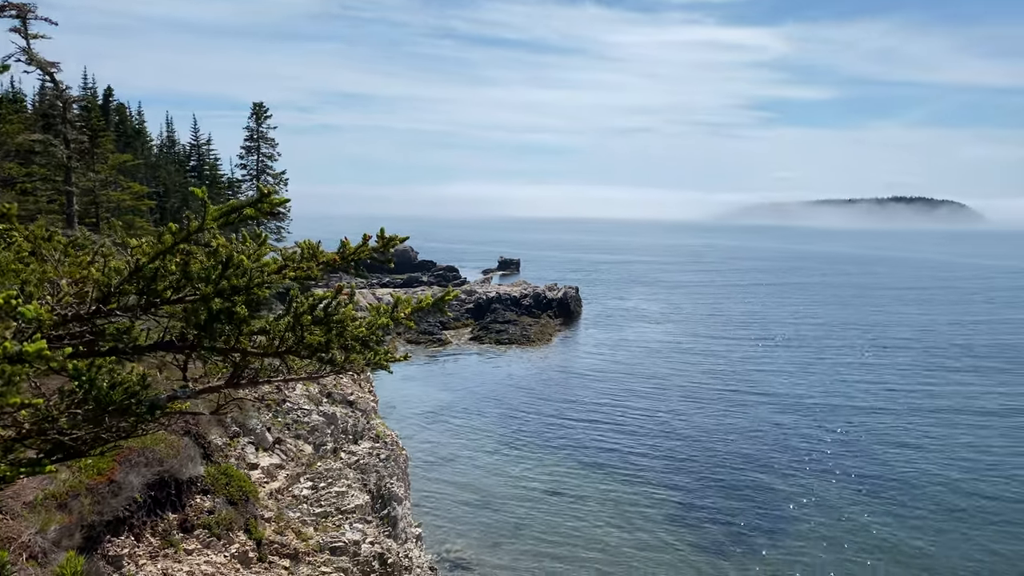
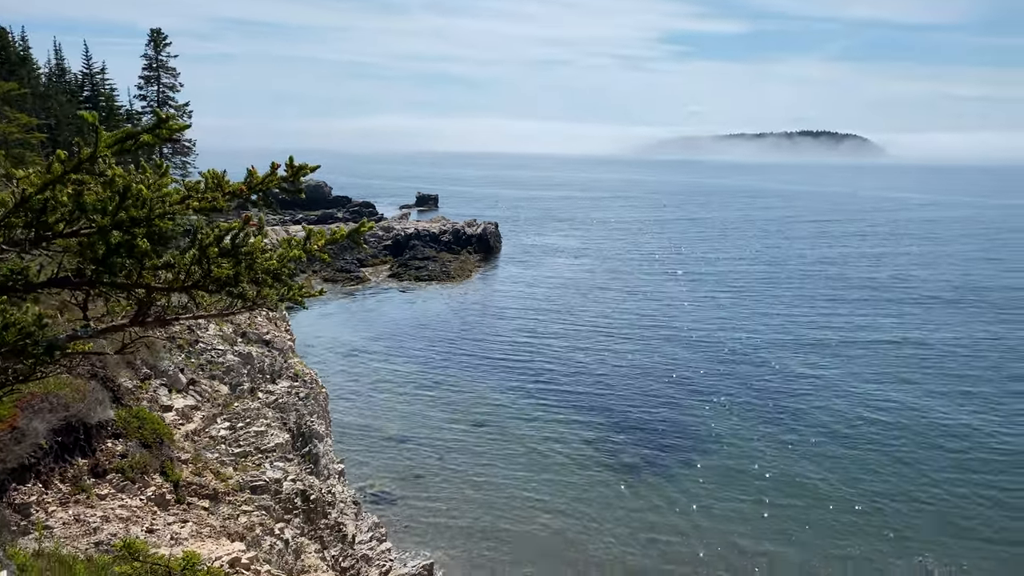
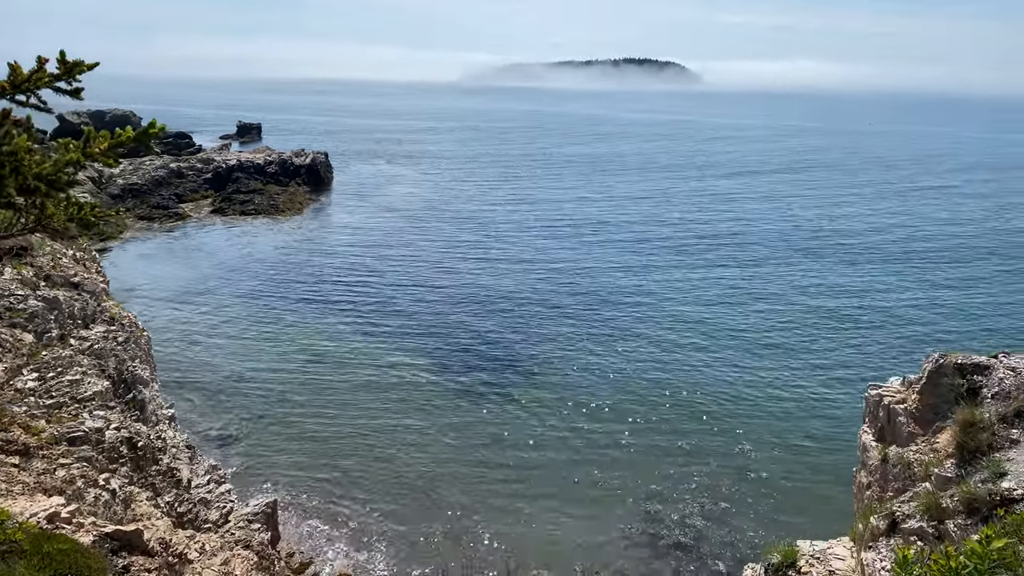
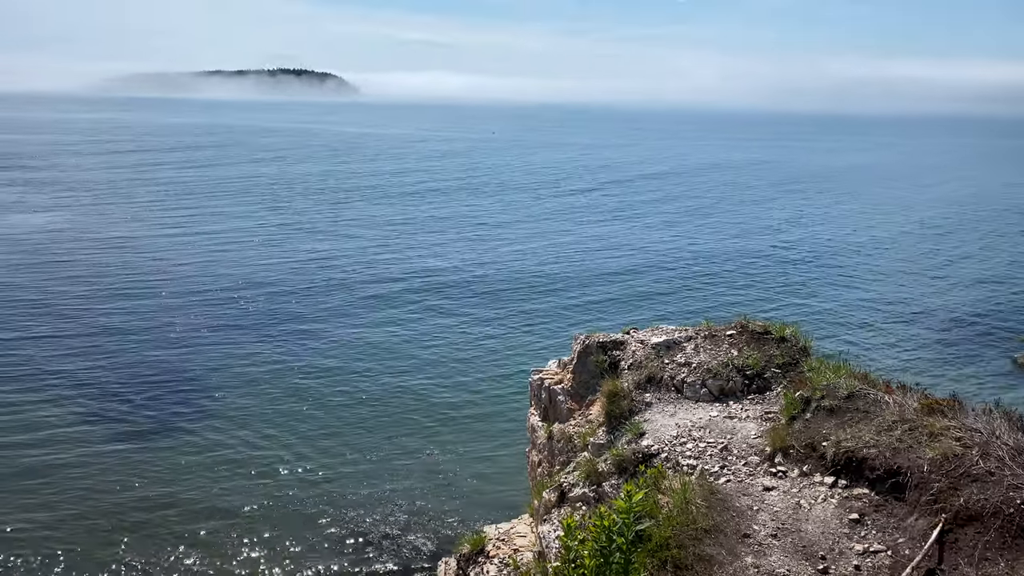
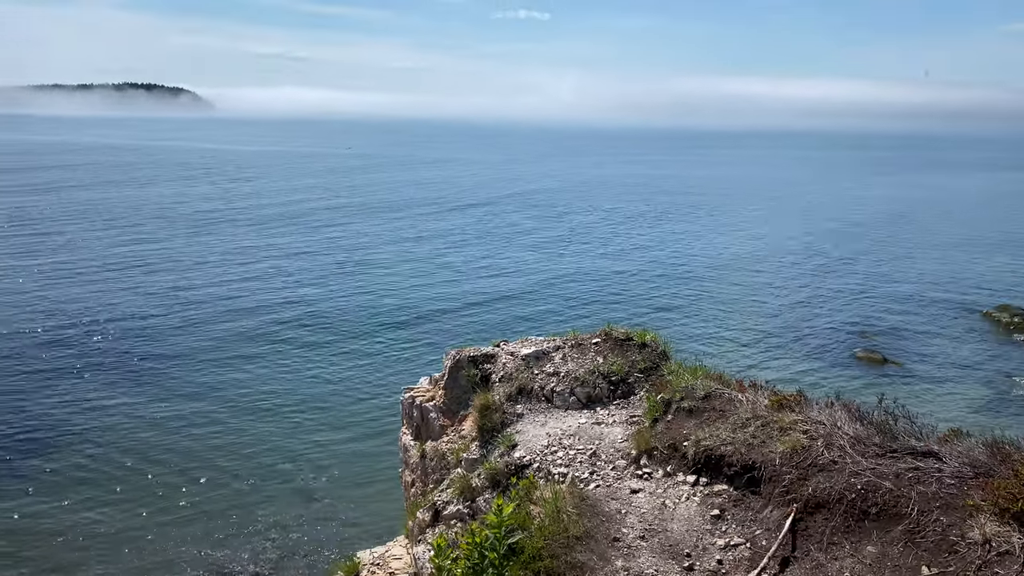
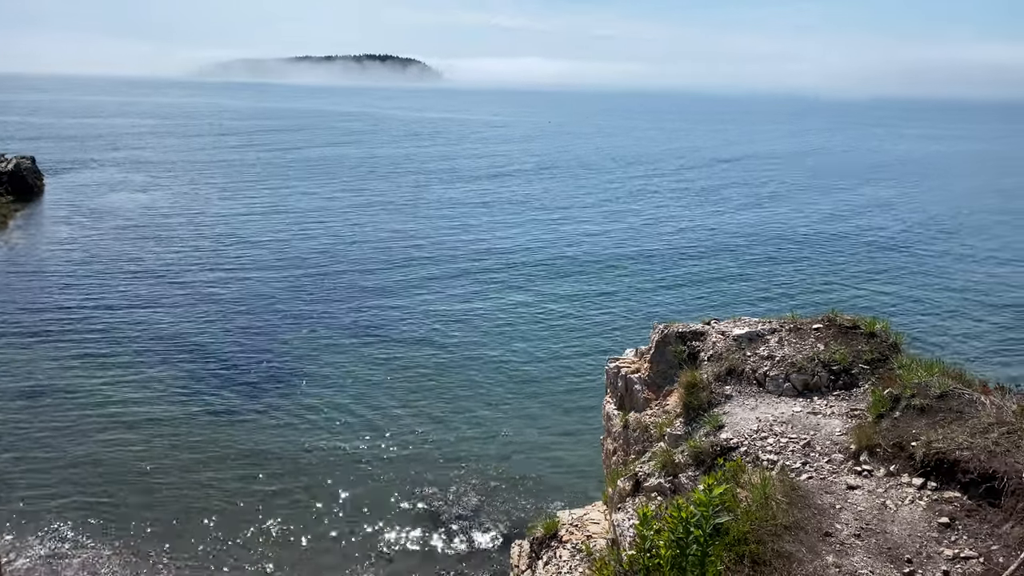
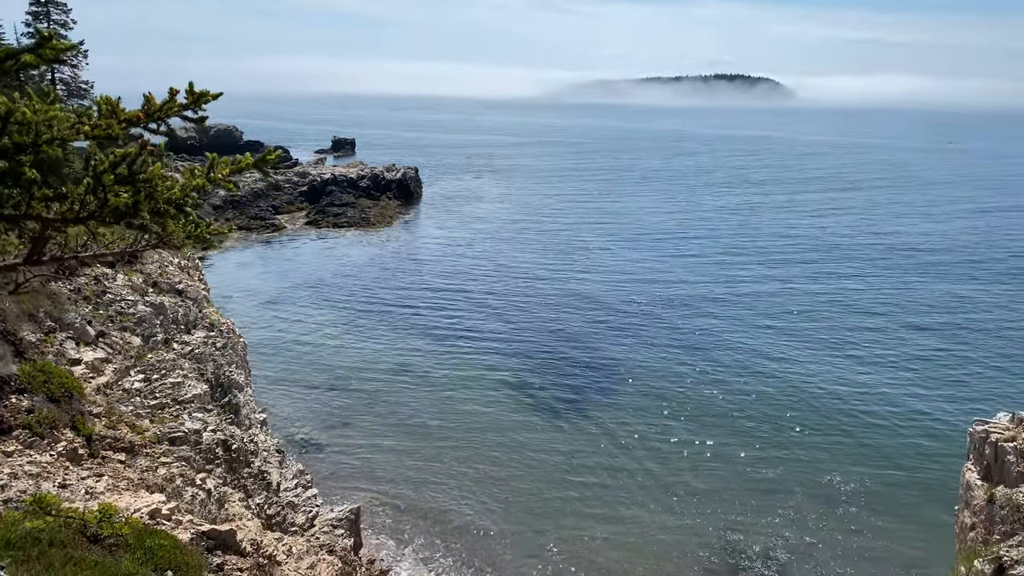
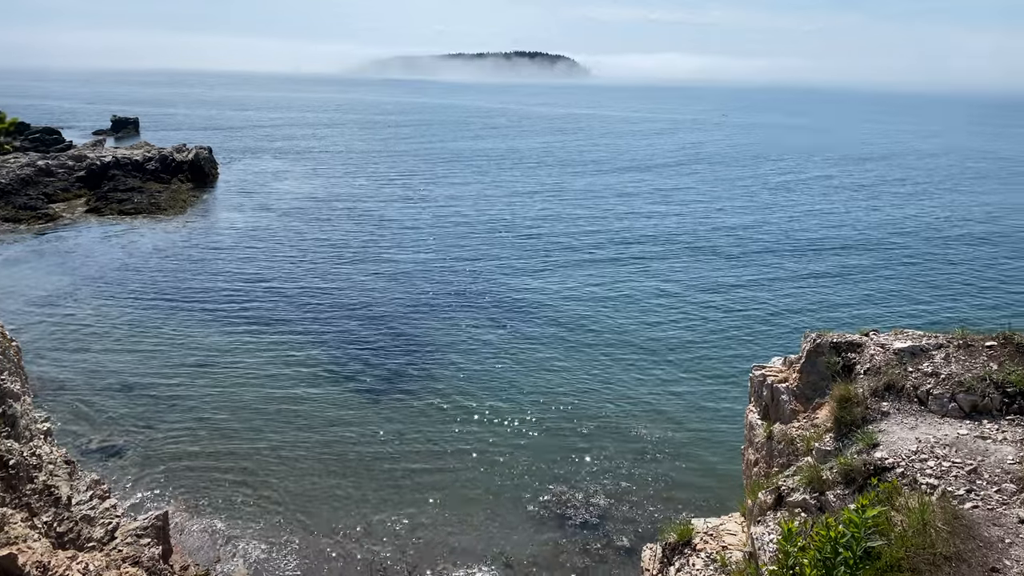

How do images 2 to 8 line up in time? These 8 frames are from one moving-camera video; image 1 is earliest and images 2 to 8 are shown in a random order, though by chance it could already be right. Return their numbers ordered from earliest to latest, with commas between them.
2, 7, 3, 8, 6, 4, 5
